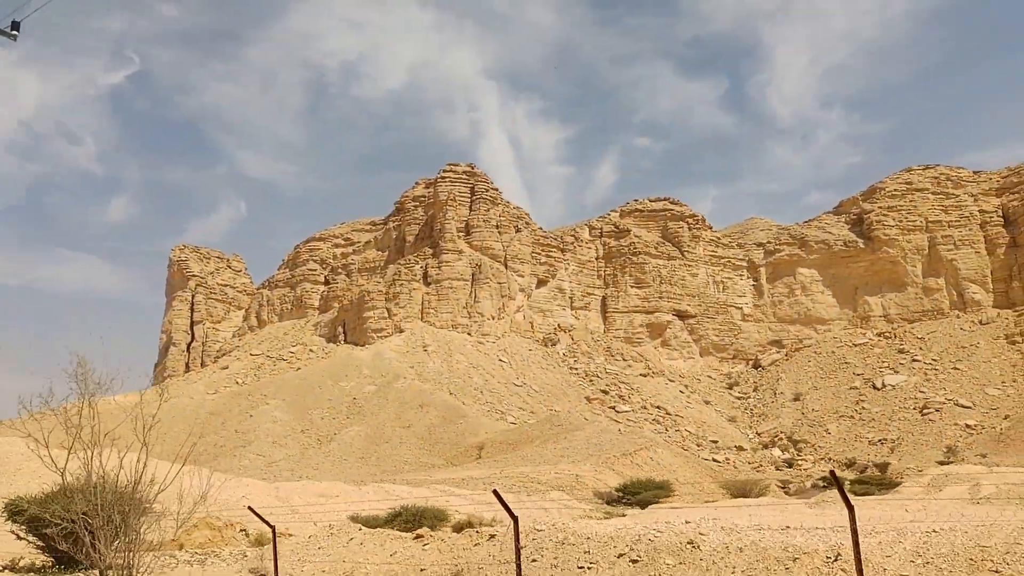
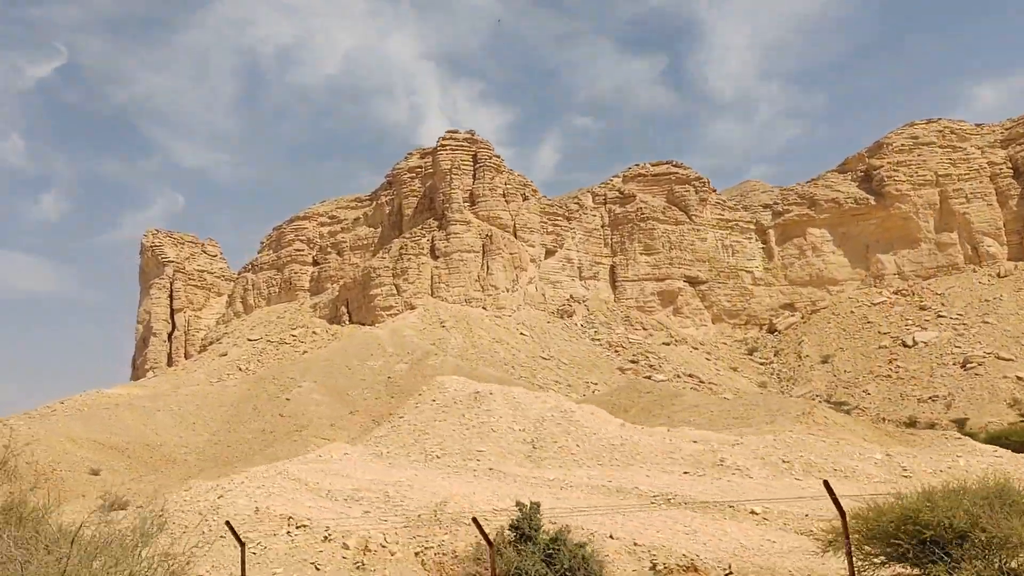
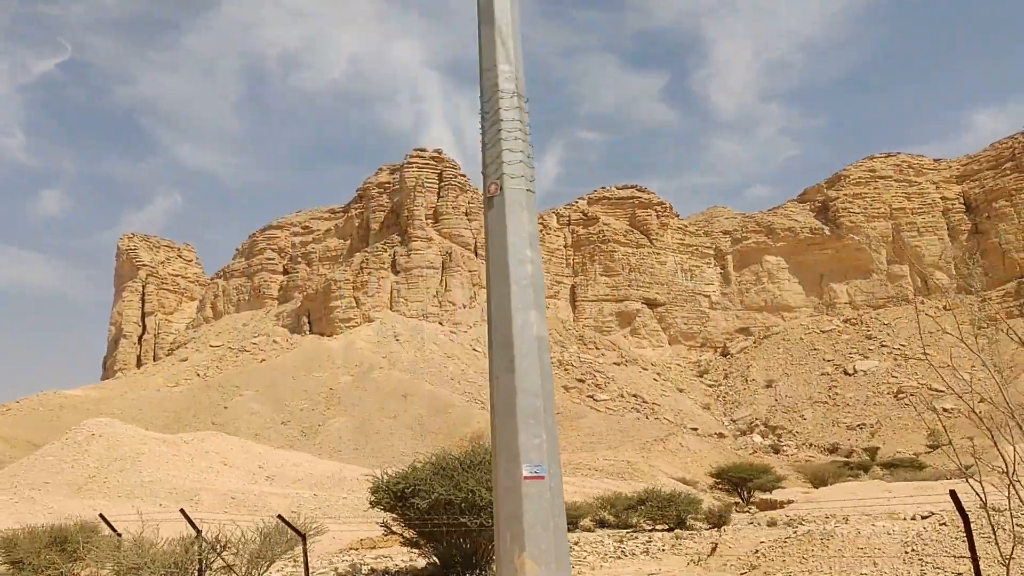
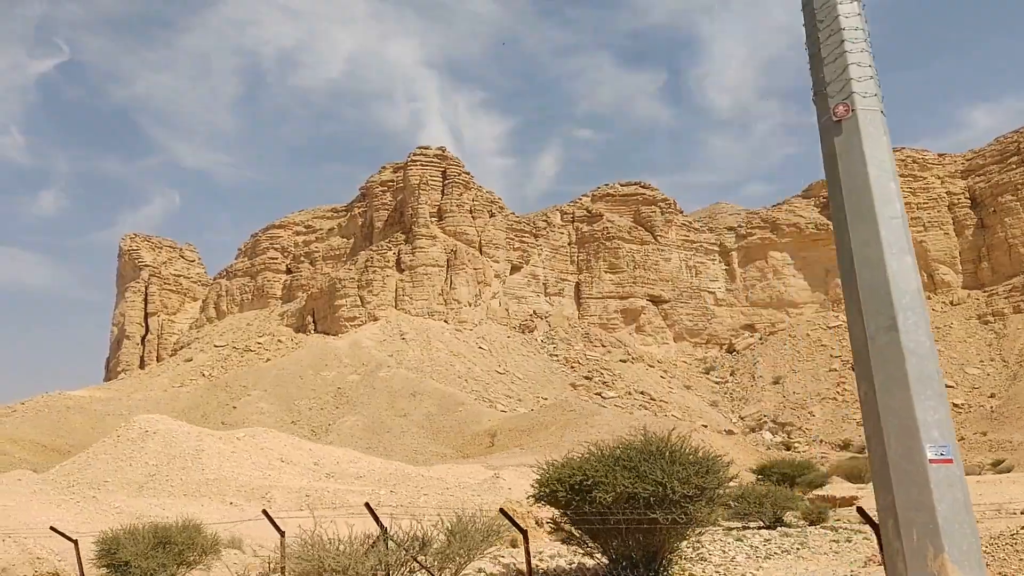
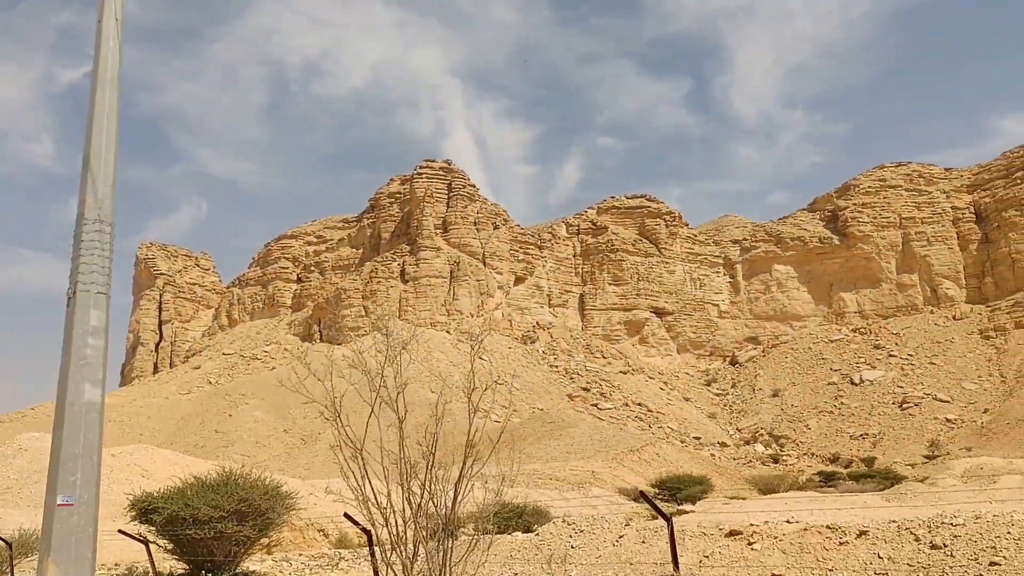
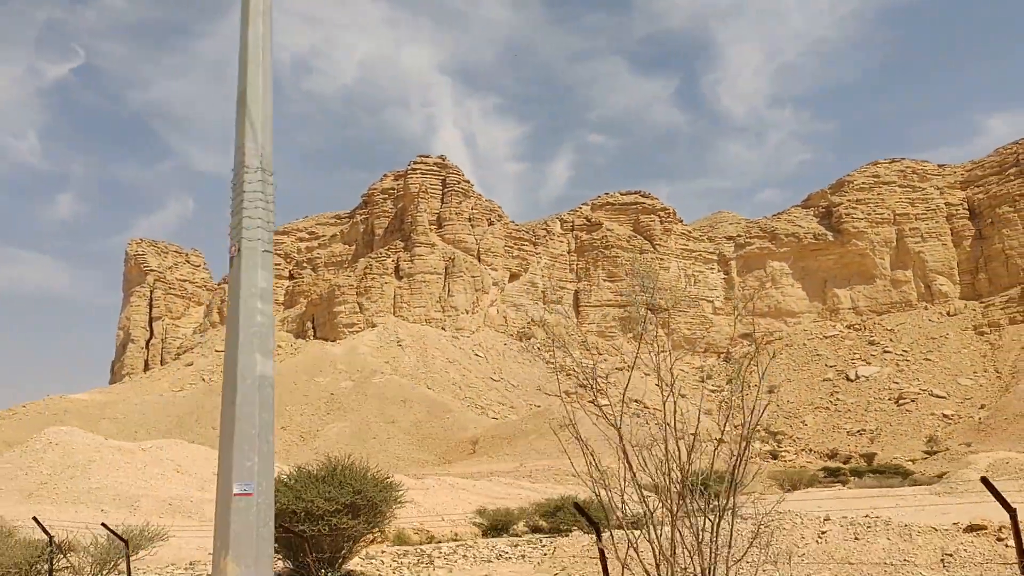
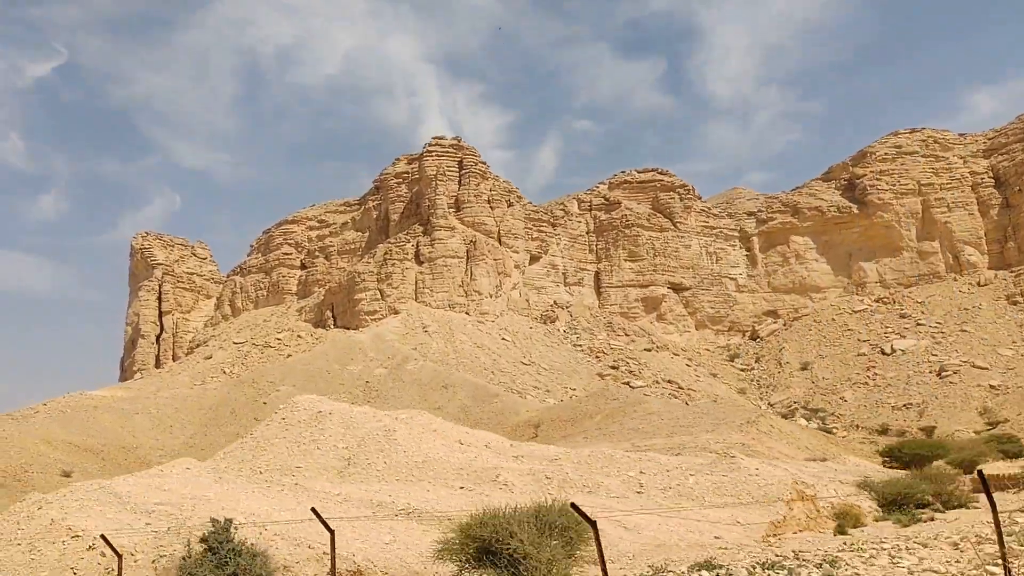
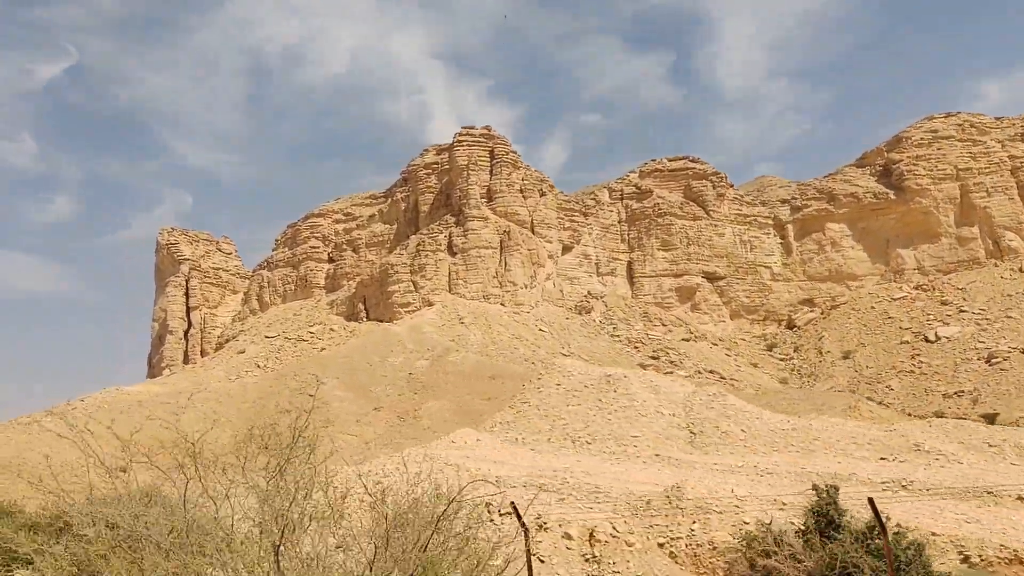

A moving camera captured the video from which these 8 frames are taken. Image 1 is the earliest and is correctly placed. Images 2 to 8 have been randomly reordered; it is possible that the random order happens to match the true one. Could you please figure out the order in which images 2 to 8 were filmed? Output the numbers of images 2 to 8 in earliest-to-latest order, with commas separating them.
5, 6, 3, 4, 7, 2, 8
